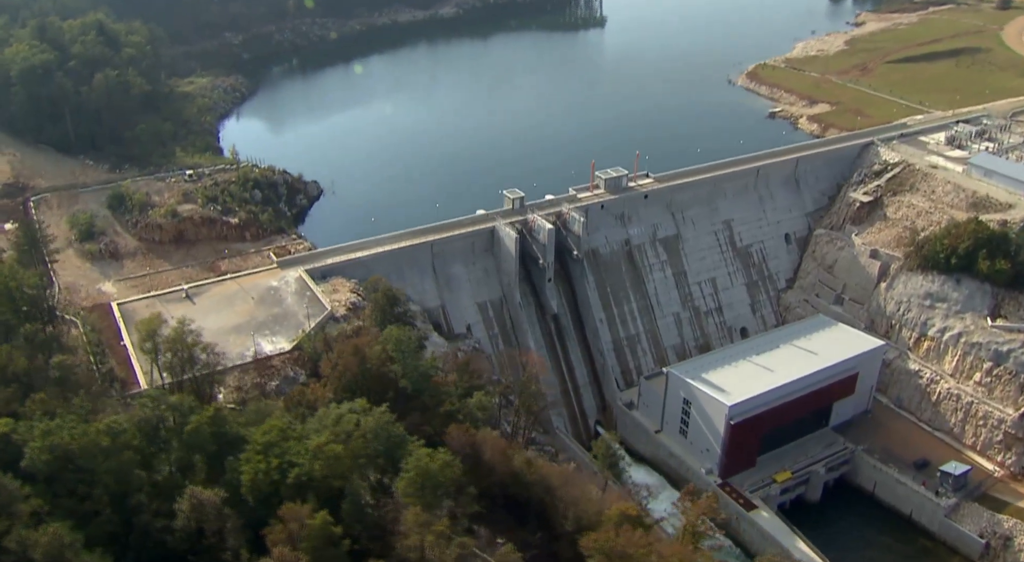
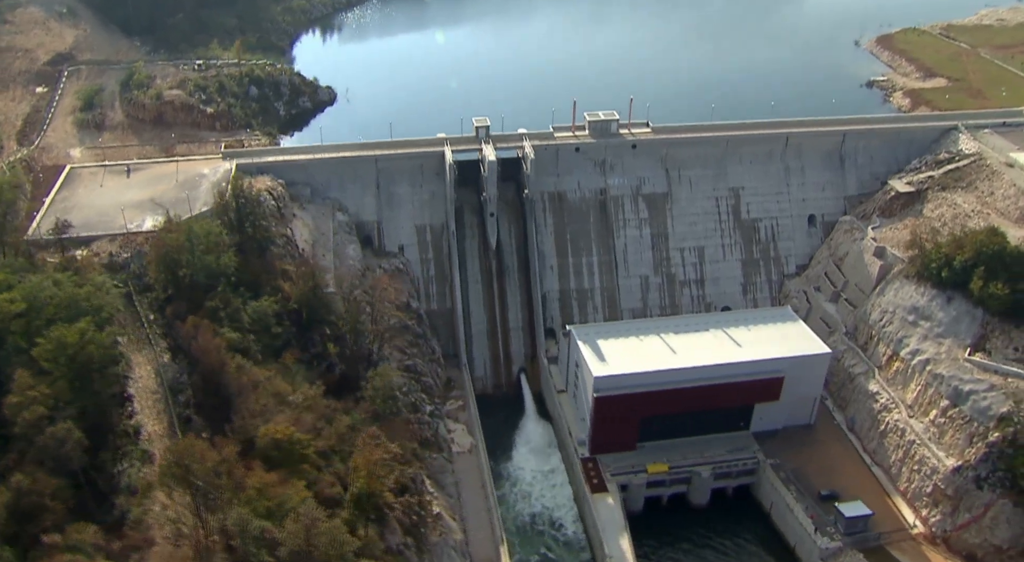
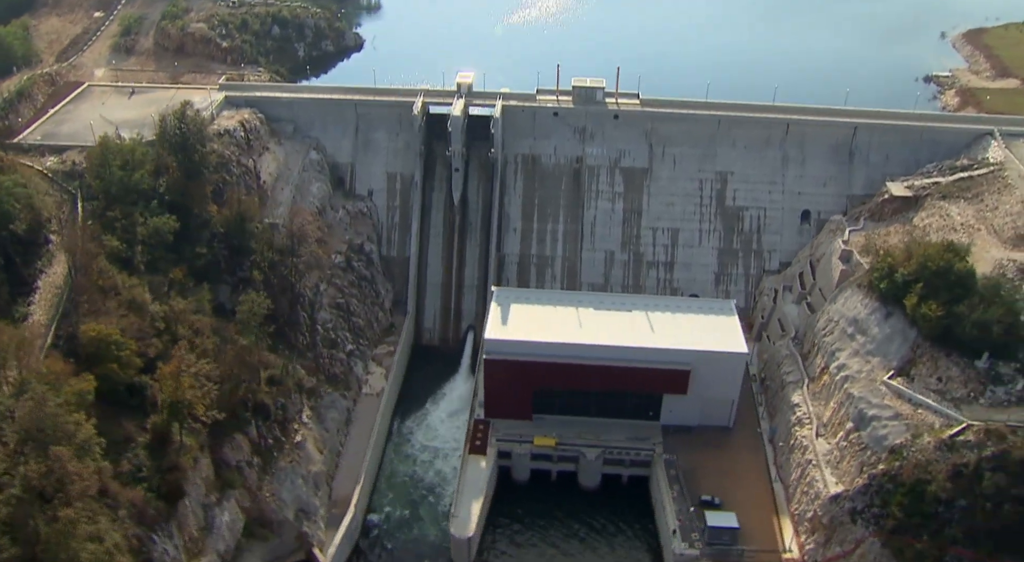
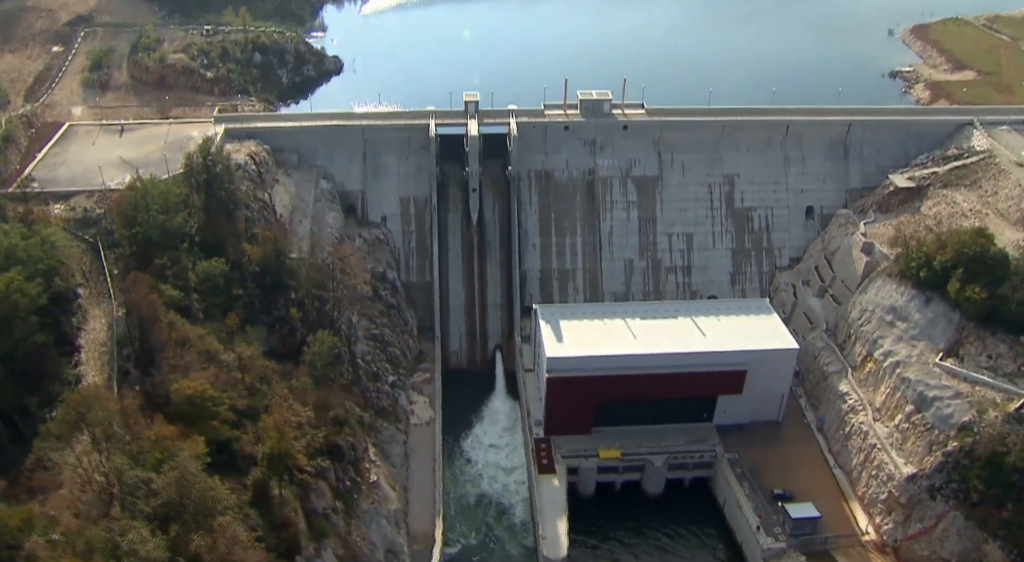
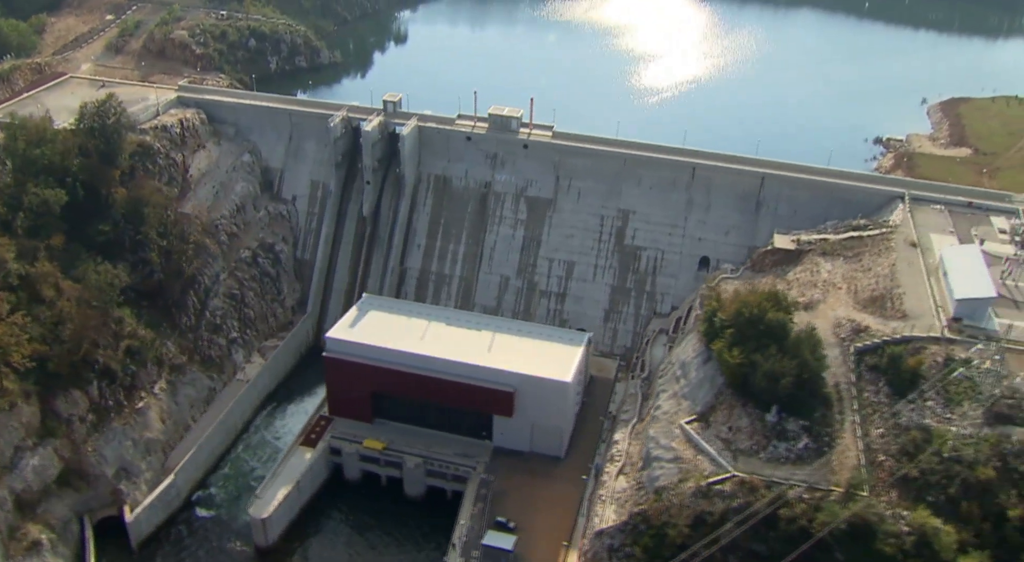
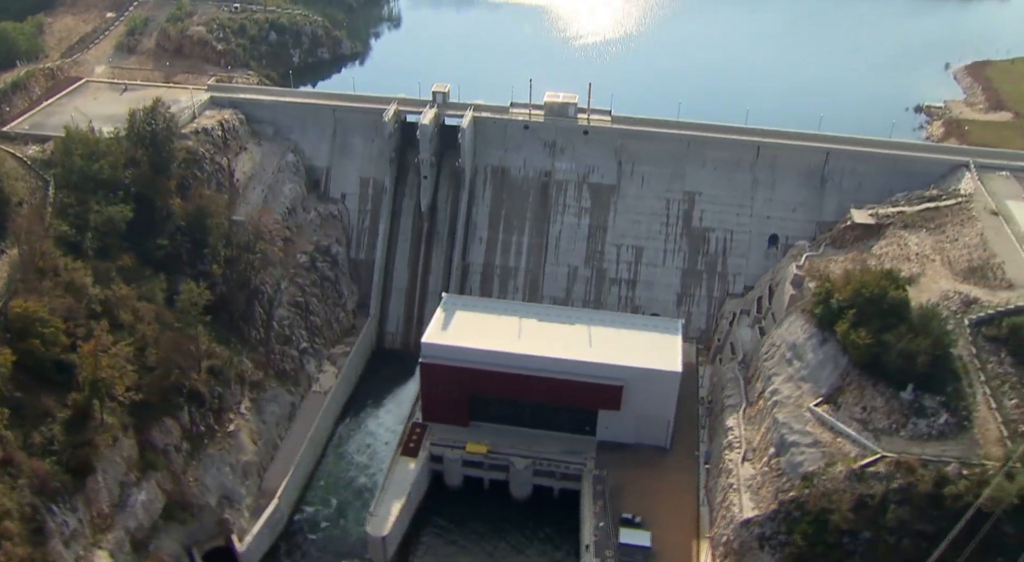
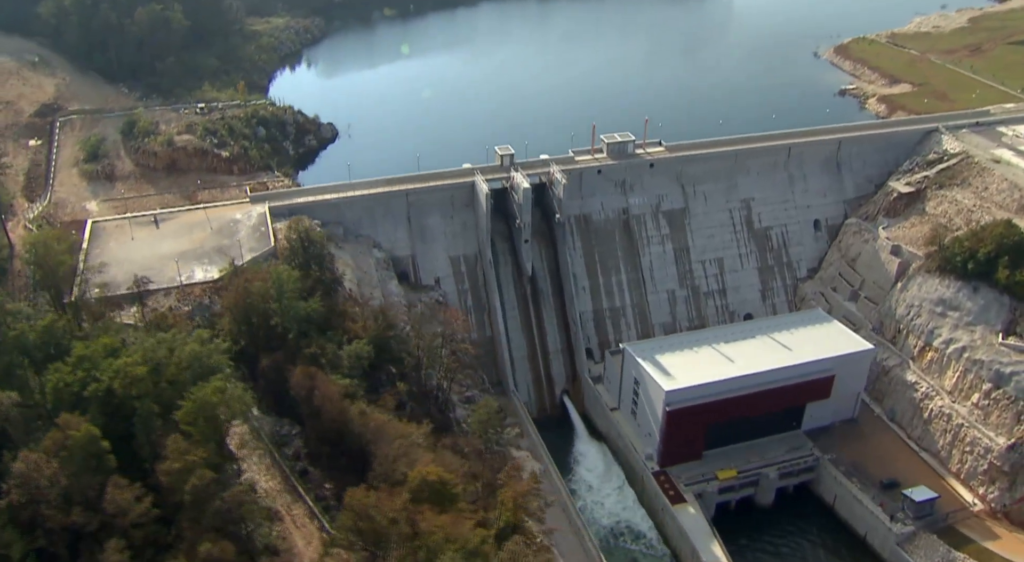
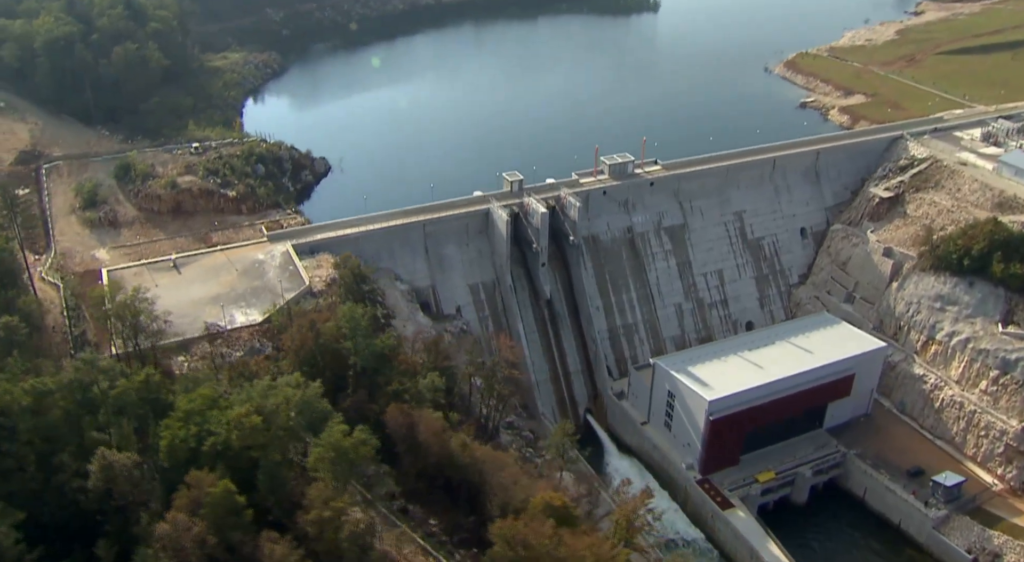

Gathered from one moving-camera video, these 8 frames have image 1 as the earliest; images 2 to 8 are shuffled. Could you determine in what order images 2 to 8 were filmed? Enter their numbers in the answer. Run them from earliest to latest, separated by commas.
8, 7, 2, 4, 3, 6, 5
